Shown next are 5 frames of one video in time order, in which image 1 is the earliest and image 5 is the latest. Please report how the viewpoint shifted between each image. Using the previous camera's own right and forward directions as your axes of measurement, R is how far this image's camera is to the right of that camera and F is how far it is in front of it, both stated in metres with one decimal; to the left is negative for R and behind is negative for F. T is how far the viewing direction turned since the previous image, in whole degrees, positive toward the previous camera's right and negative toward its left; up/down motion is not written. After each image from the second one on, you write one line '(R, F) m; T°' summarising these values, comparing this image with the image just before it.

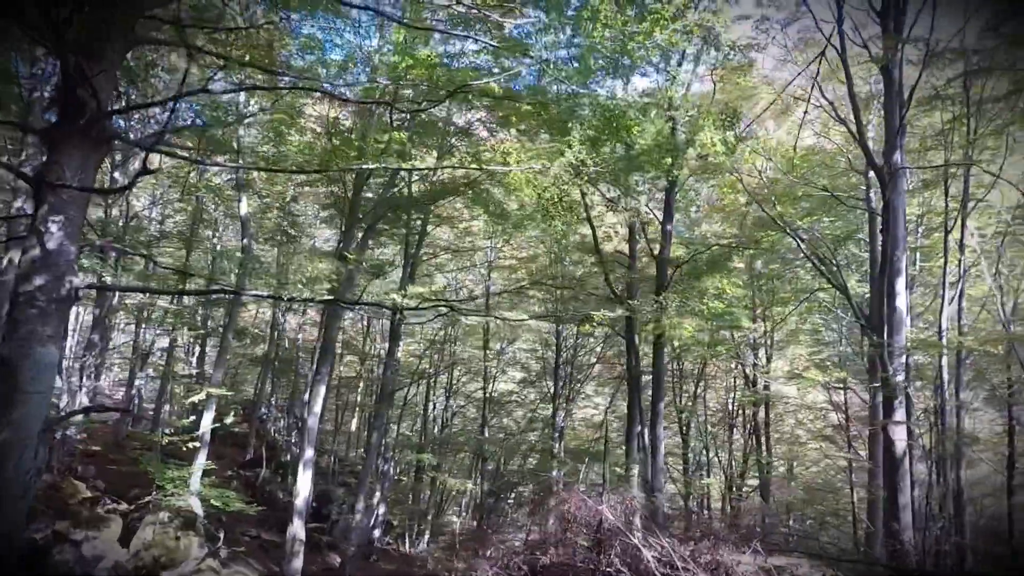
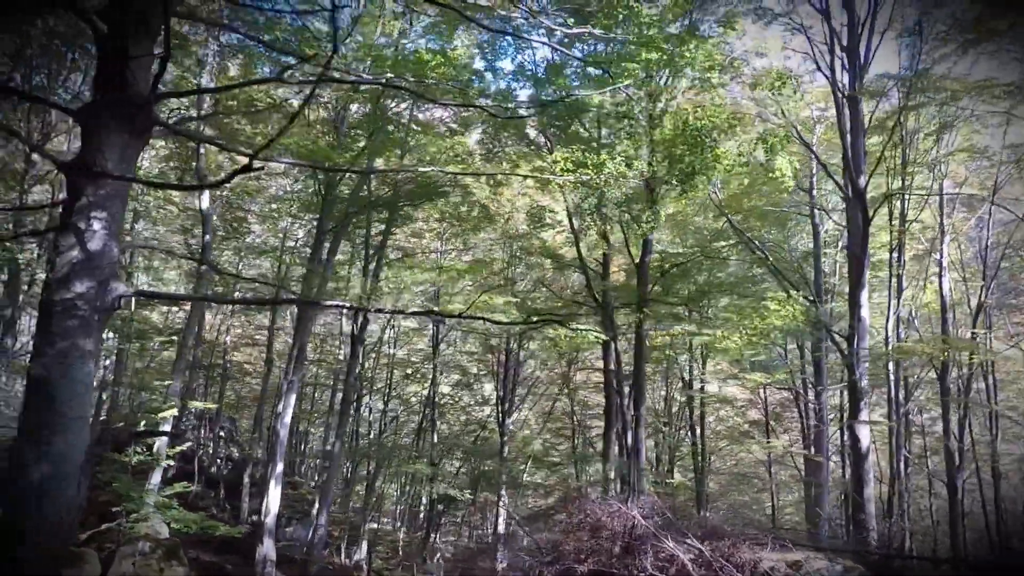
(-1.0, +0.1) m; +10°
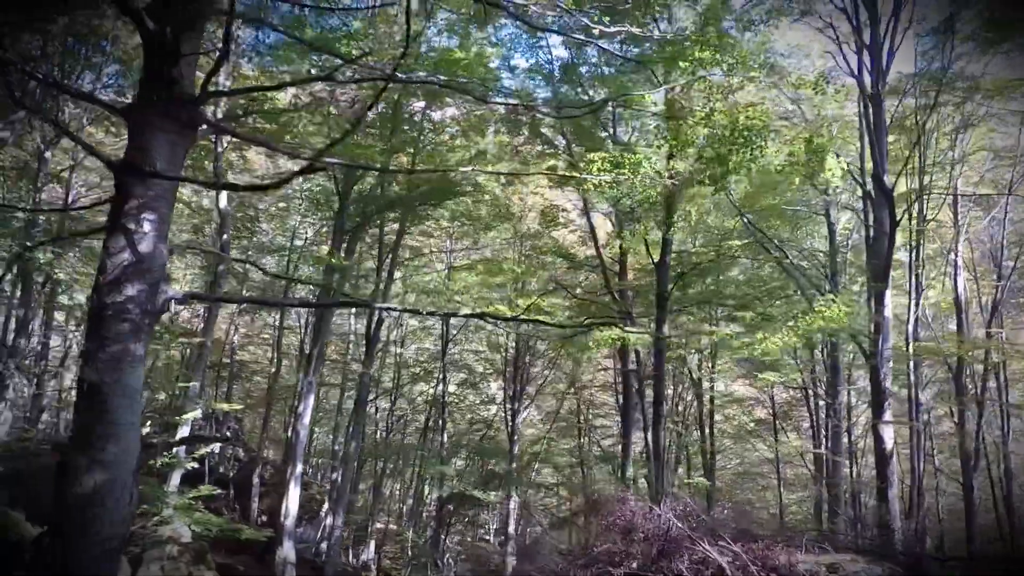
(-0.3, 0.0) m; 0°
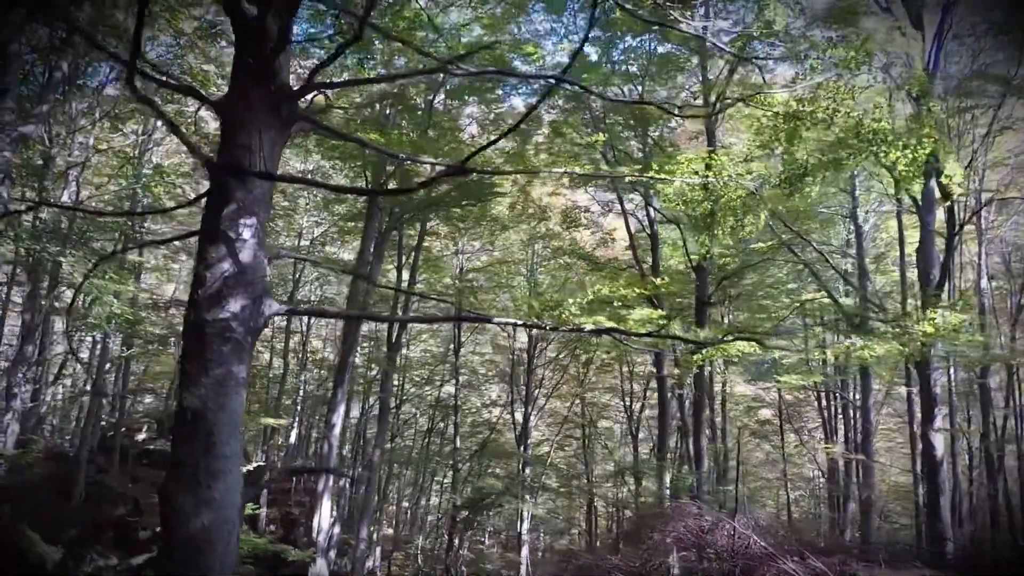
(-0.6, +0.2) m; +2°
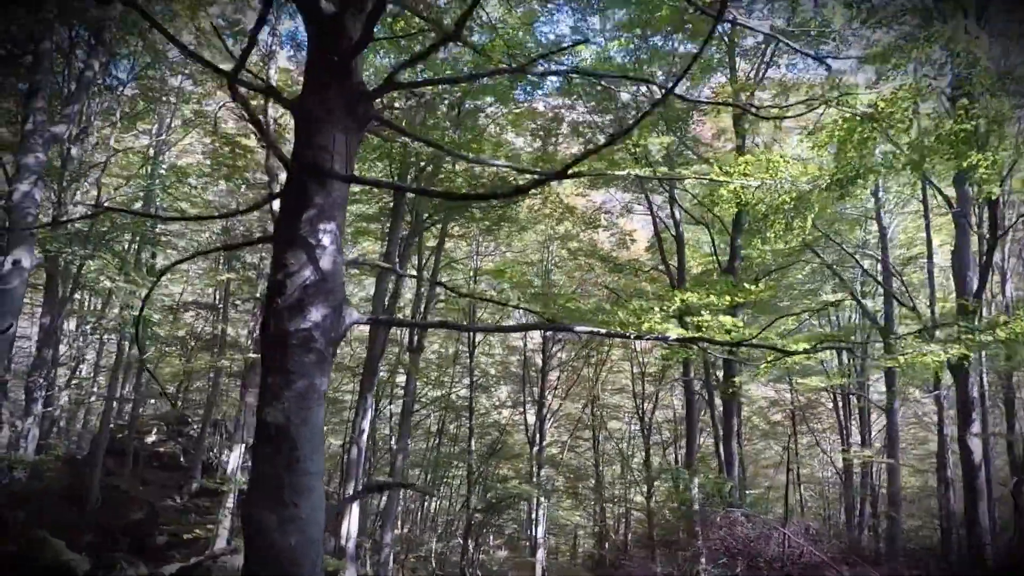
(-0.4, +0.1) m; 0°
